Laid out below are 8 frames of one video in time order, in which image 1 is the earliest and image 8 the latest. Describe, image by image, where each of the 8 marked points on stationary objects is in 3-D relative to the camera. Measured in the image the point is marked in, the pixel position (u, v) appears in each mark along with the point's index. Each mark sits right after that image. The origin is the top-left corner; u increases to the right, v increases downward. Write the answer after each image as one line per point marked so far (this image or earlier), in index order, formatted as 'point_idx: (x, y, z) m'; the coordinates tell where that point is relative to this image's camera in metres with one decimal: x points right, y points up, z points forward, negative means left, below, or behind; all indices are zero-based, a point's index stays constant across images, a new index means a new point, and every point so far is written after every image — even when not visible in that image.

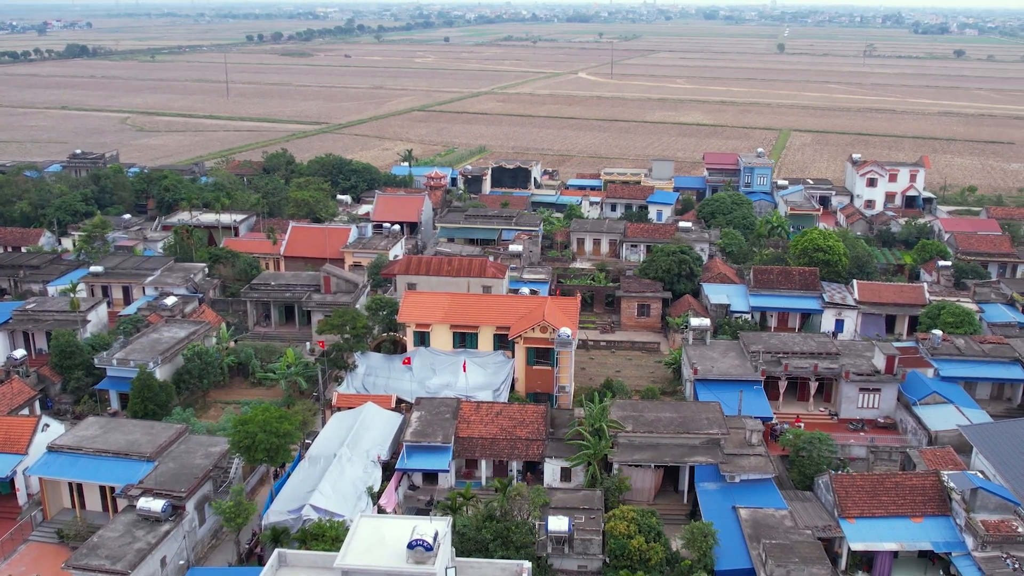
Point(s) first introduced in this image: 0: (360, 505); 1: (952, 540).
0: (-3.4, -4.9, +19.1) m
1: (+9.6, -5.5, +18.4) m
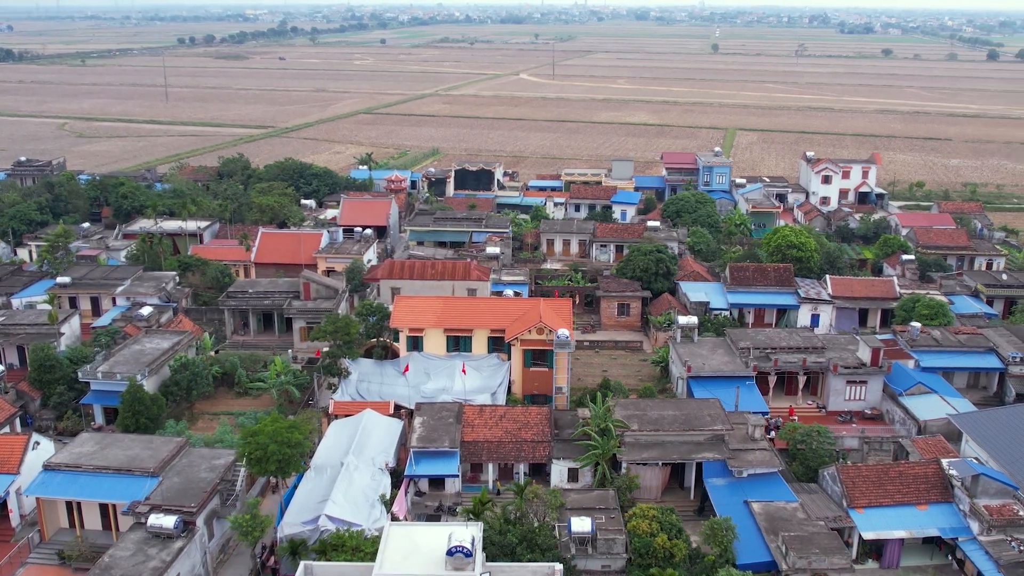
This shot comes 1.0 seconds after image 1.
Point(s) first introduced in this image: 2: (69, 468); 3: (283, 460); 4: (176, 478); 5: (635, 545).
0: (-3.0, -5.0, +18.9) m
1: (+10.0, -5.4, +18.9) m
2: (-10.0, -4.1, +19.1) m
3: (-5.0, -3.8, +18.5) m
4: (-7.6, -4.3, +18.9) m
5: (+2.6, -5.3, +17.2) m
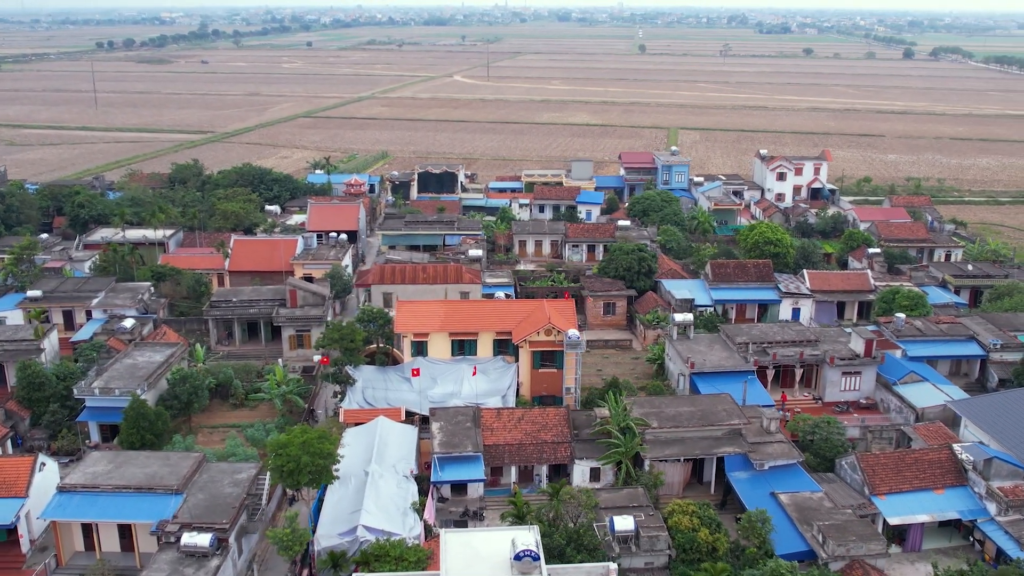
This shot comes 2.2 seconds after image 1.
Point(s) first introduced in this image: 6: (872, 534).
0: (-2.3, -5.2, +18.6) m
1: (+10.8, -5.1, +19.6) m
2: (-9.3, -4.4, +18.3) m
3: (-4.2, -4.0, +18.1) m
4: (-6.8, -4.5, +18.3) m
5: (+3.5, -5.2, +17.4) m
6: (+7.6, -5.2, +17.7) m
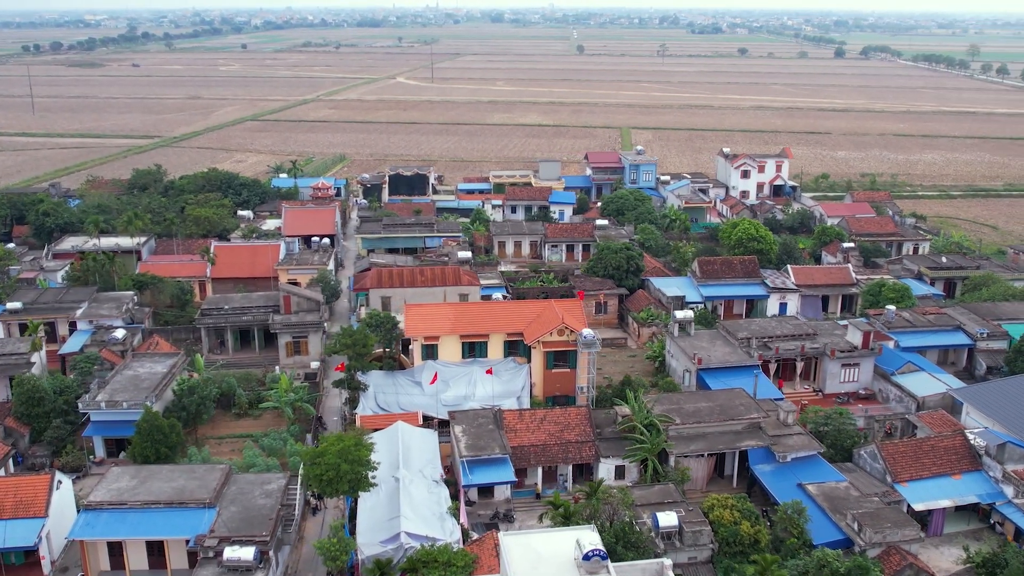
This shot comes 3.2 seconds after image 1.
0: (-1.4, -5.2, +18.5) m
1: (+11.5, -4.9, +20.2) m
2: (-8.4, -4.6, +17.7) m
3: (-3.3, -4.1, +17.8) m
4: (-5.9, -4.7, +17.9) m
5: (+4.4, -5.2, +17.6) m
6: (+8.5, -5.0, +18.1) m
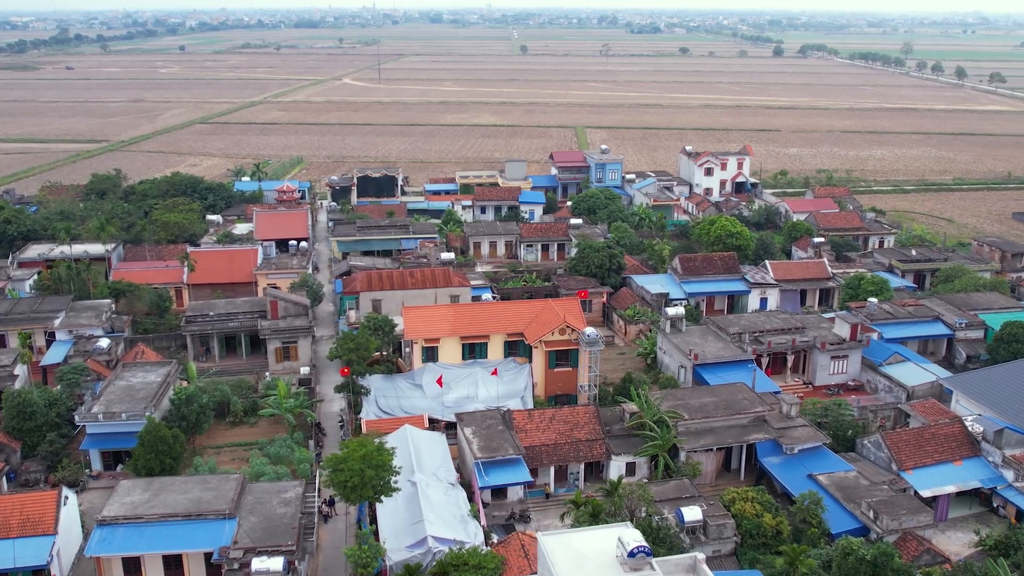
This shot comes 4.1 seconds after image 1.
0: (-0.9, -5.2, +18.4) m
1: (+11.9, -4.7, +20.9) m
2: (-7.9, -4.8, +17.3) m
3: (-2.8, -4.1, +17.6) m
4: (-5.4, -4.8, +17.6) m
5: (+4.9, -5.1, +17.8) m
6: (+9.0, -4.9, +18.6) m
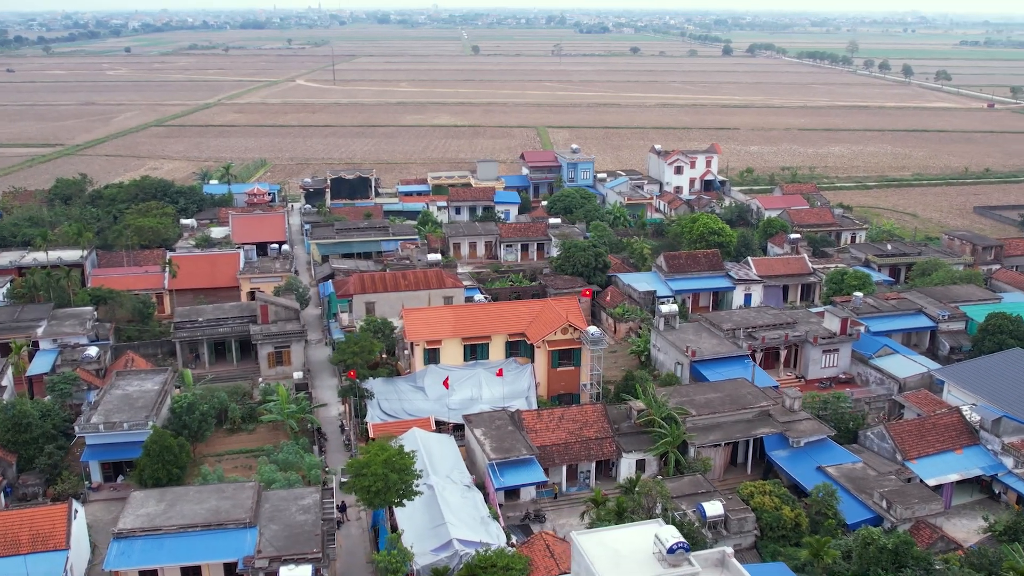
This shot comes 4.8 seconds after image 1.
0: (-0.4, -5.3, +18.3) m
1: (+12.2, -4.5, +21.4) m
2: (-7.3, -4.9, +16.9) m
3: (-2.3, -4.2, +17.5) m
4: (-4.9, -4.9, +17.3) m
5: (+5.4, -5.0, +18.0) m
6: (+9.4, -4.7, +19.0) m
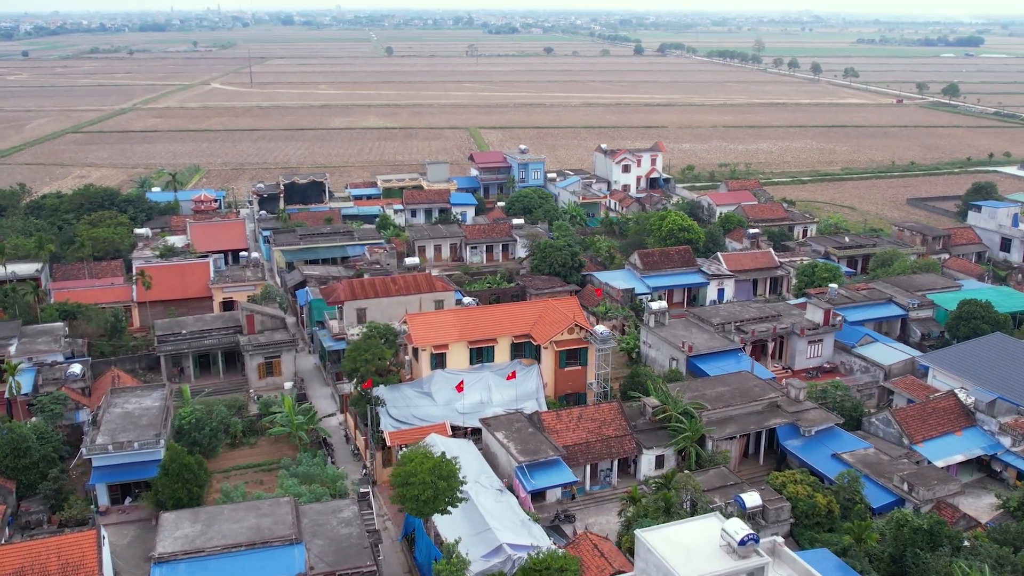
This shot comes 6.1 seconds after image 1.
0: (+0.5, -5.3, +18.4) m
1: (+12.8, -4.2, +22.5) m
2: (-6.3, -5.2, +16.3) m
3: (-1.3, -4.3, +17.4) m
4: (-3.9, -5.1, +17.0) m
5: (+6.3, -4.9, +18.6) m
6: (+10.2, -4.5, +19.9) m
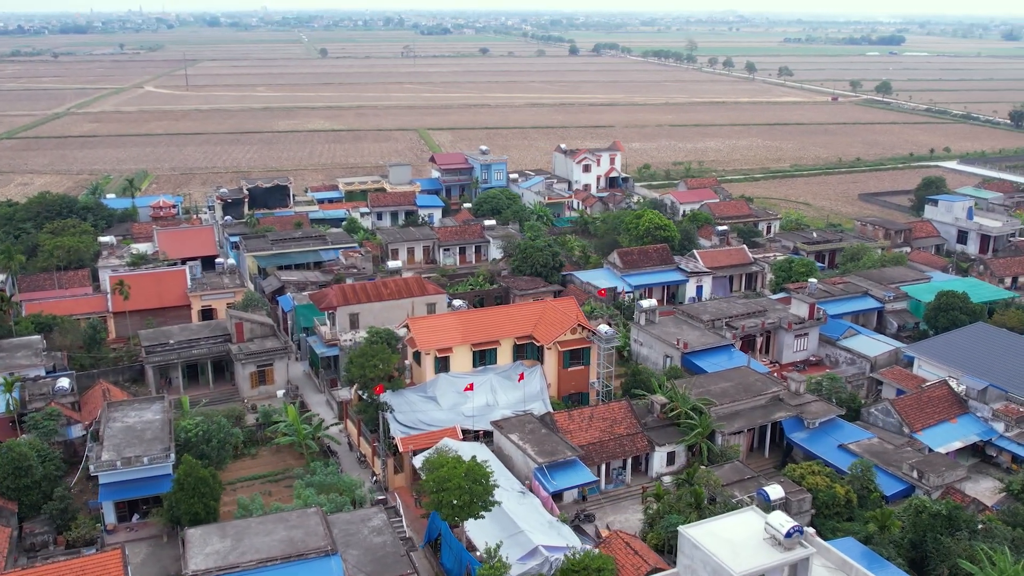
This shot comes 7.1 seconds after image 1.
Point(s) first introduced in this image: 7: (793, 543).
0: (+1.1, -5.4, +18.4) m
1: (+13.1, -4.0, +23.4) m
2: (-5.5, -5.4, +16.0) m
3: (-0.7, -4.4, +17.3) m
4: (-3.1, -5.2, +16.8) m
5: (+6.9, -4.8, +19.0) m
6: (+10.7, -4.3, +20.6) m
7: (+4.9, -4.5, +14.7) m
